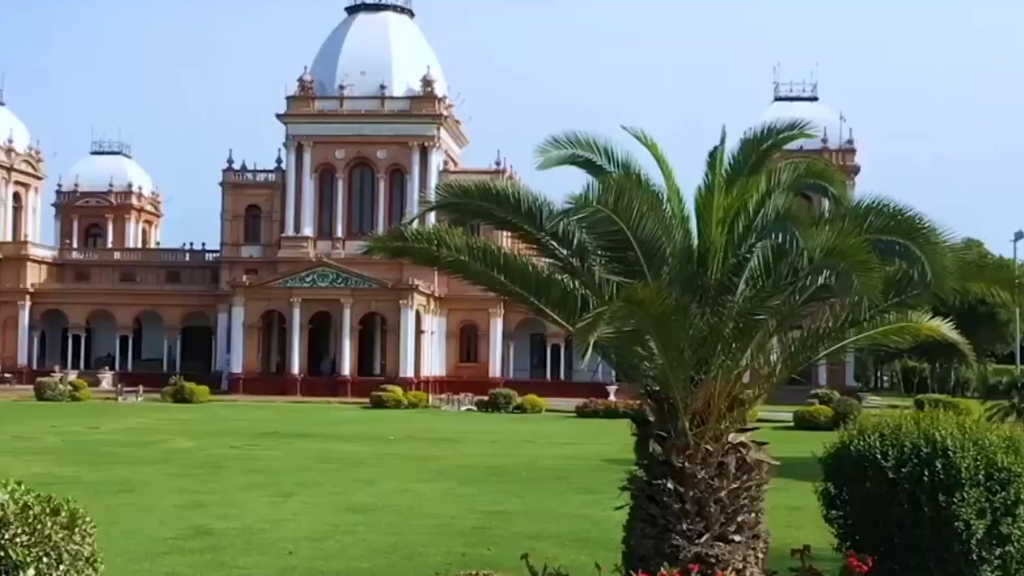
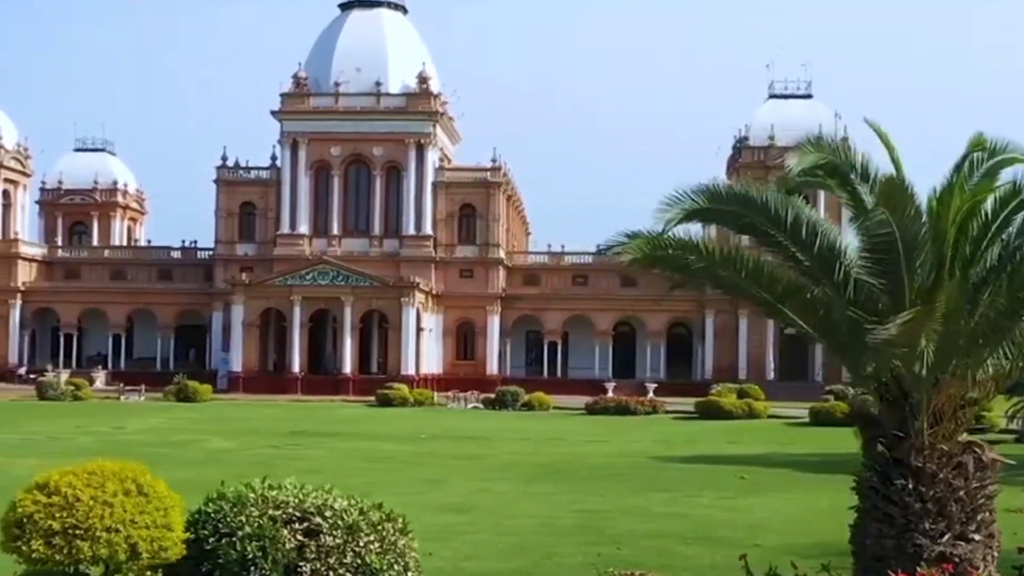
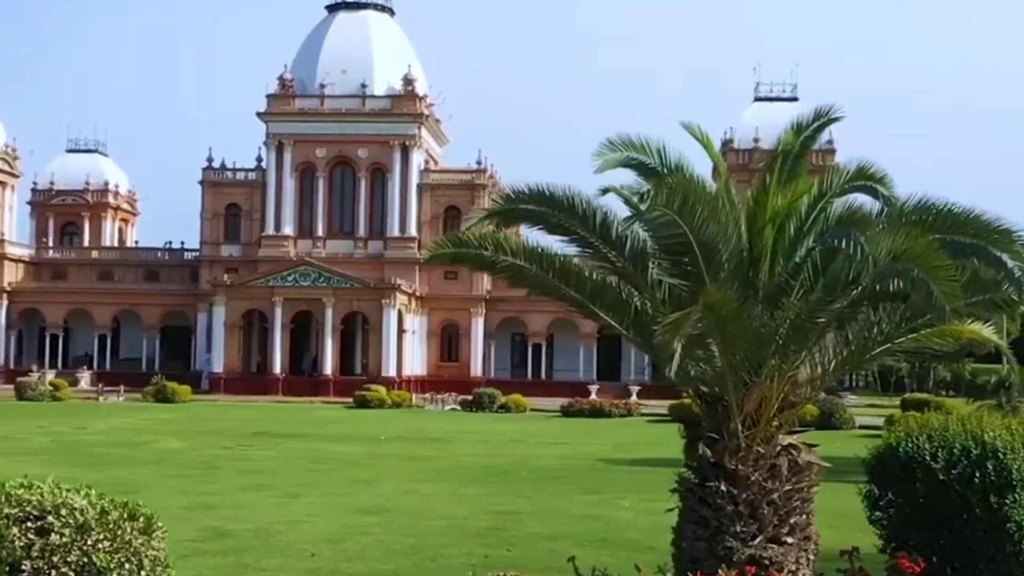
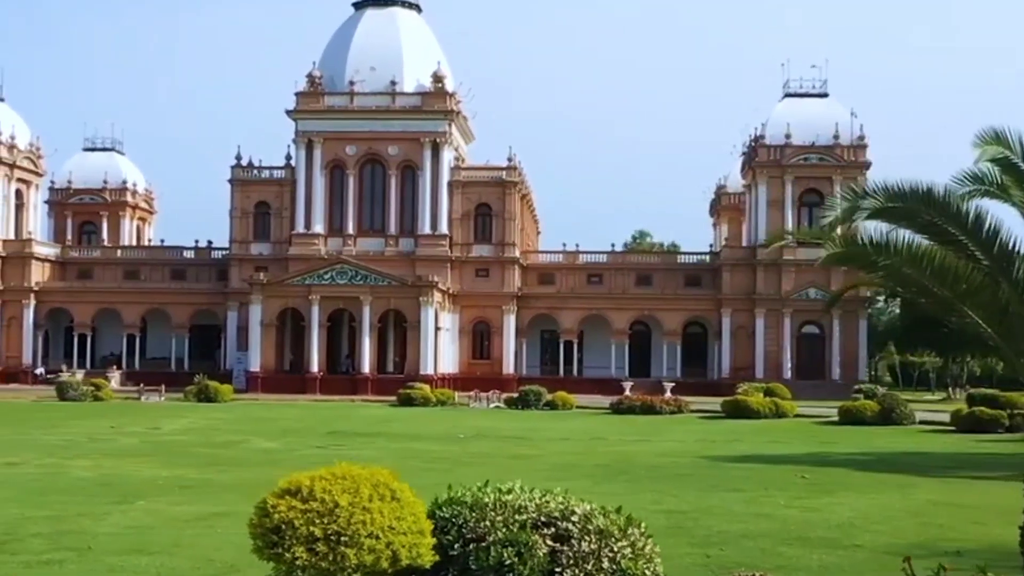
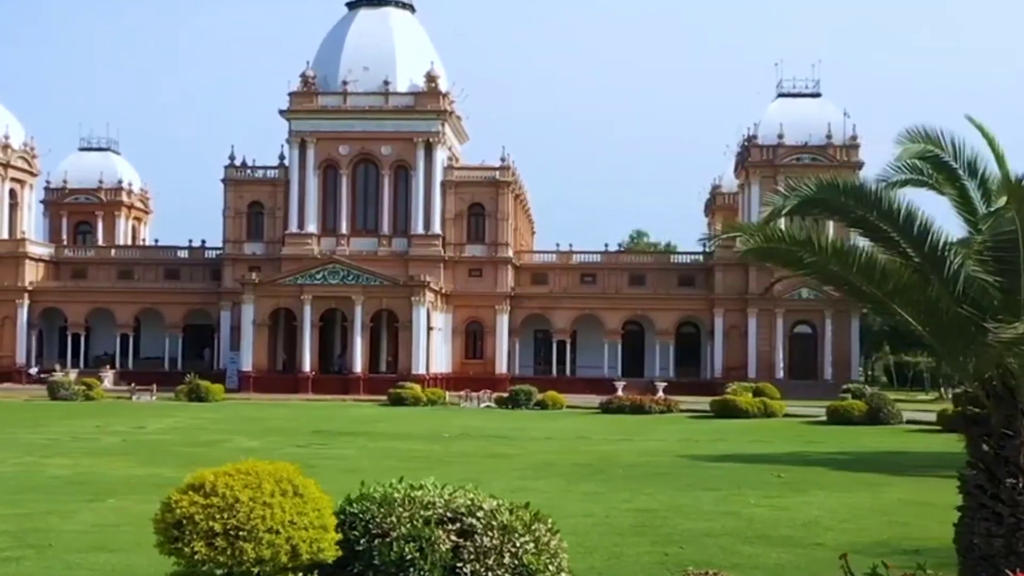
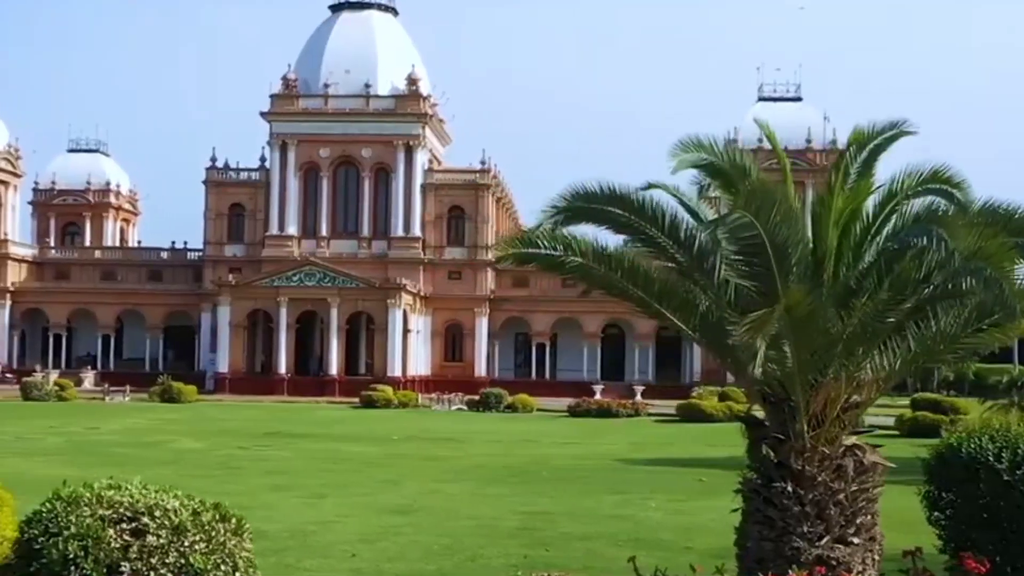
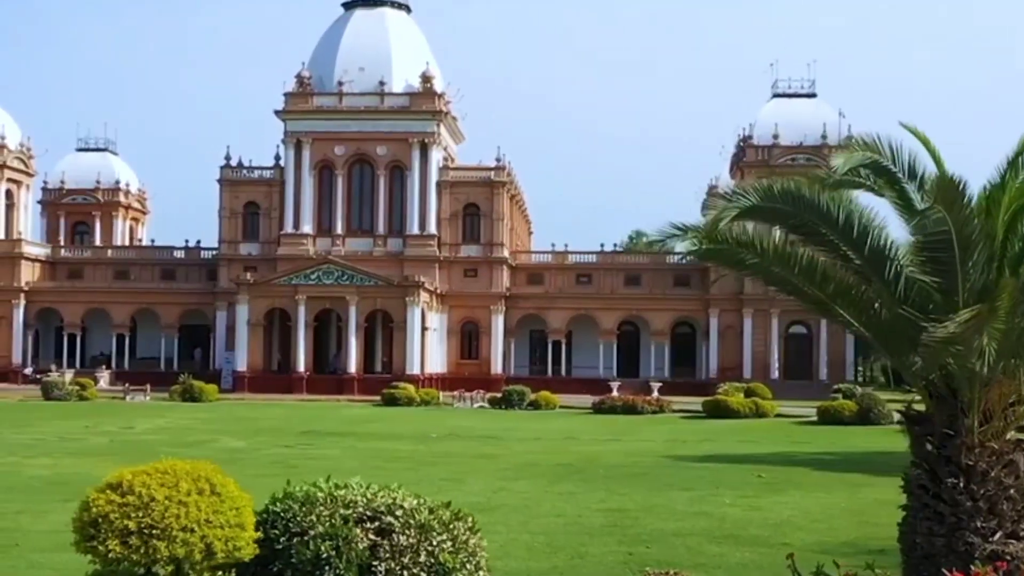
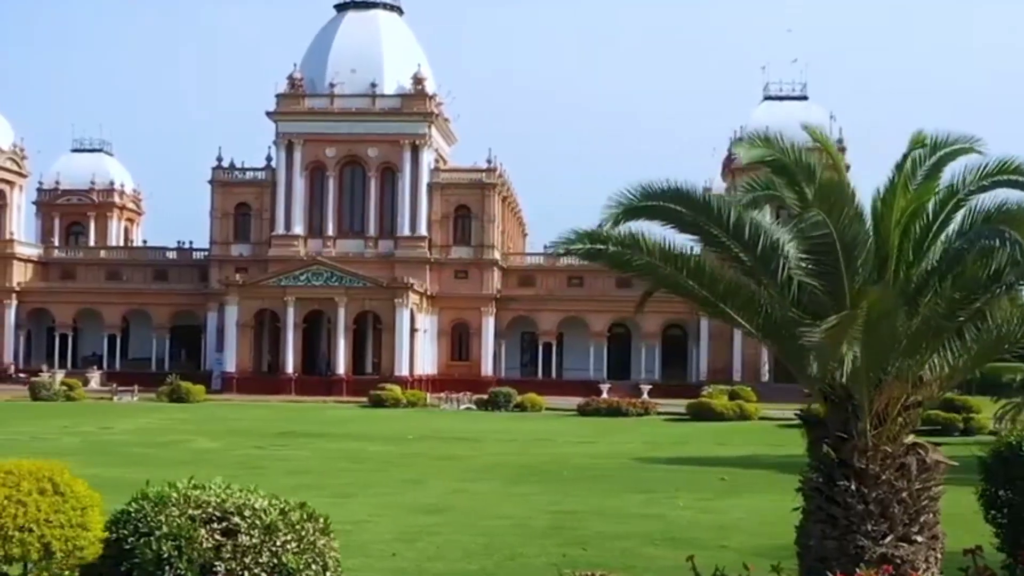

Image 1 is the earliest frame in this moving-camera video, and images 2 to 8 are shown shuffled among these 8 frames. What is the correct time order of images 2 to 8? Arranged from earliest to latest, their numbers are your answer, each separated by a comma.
3, 6, 8, 2, 7, 5, 4
